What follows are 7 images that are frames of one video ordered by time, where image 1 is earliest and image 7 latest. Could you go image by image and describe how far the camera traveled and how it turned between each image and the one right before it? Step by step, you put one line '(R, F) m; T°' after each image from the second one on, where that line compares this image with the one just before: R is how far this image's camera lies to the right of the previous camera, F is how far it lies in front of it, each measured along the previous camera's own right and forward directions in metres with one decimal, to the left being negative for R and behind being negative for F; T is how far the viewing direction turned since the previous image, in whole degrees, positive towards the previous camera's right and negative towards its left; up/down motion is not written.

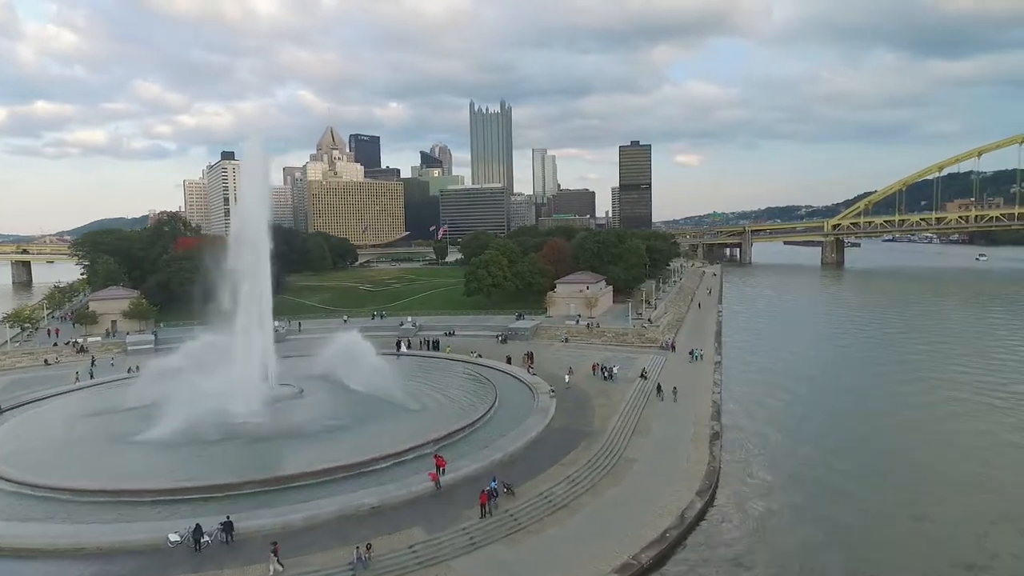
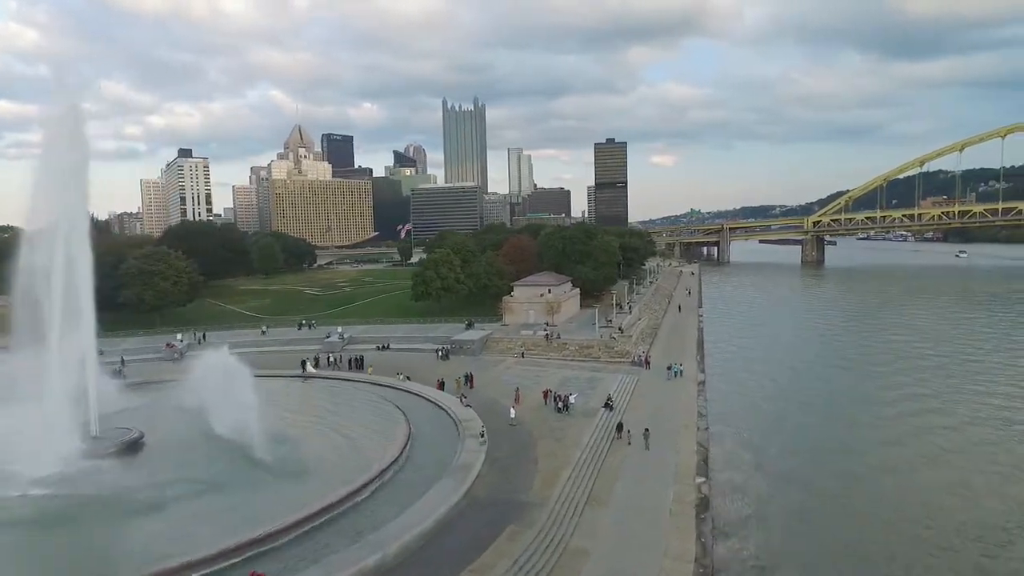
(+2.4, +8.2) m; +2°
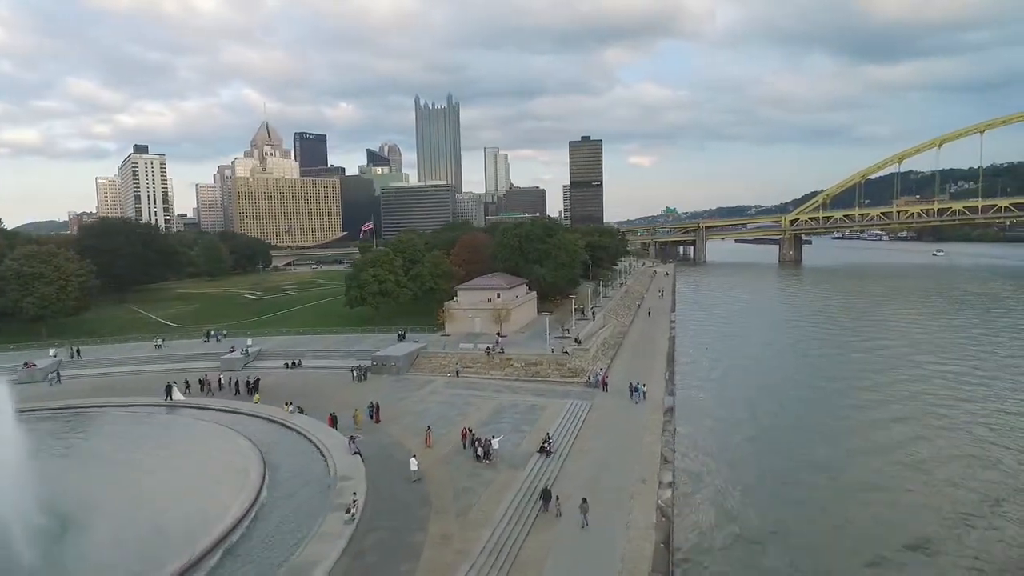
(+2.6, +6.9) m; +2°
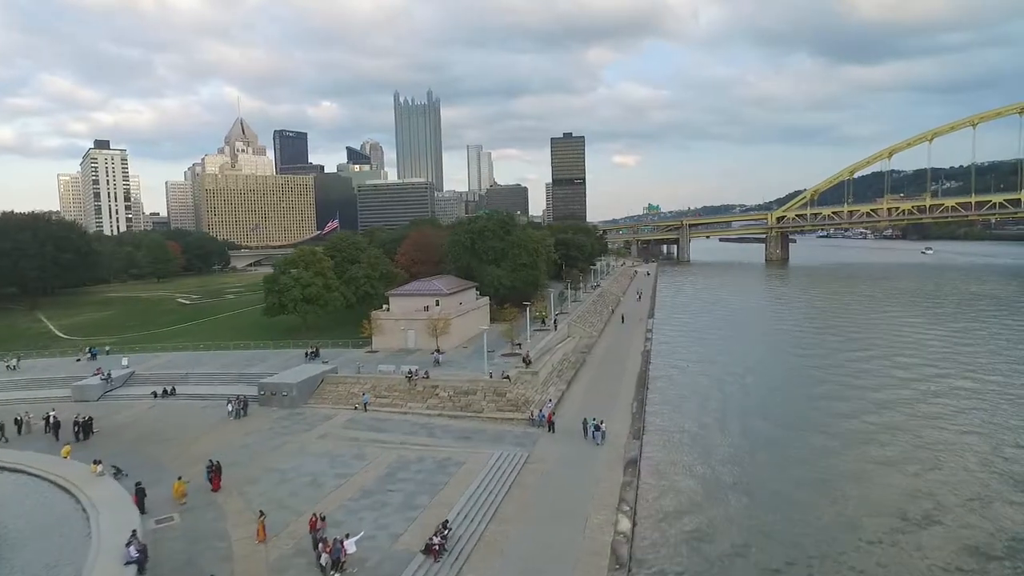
(+2.7, +7.4) m; +1°
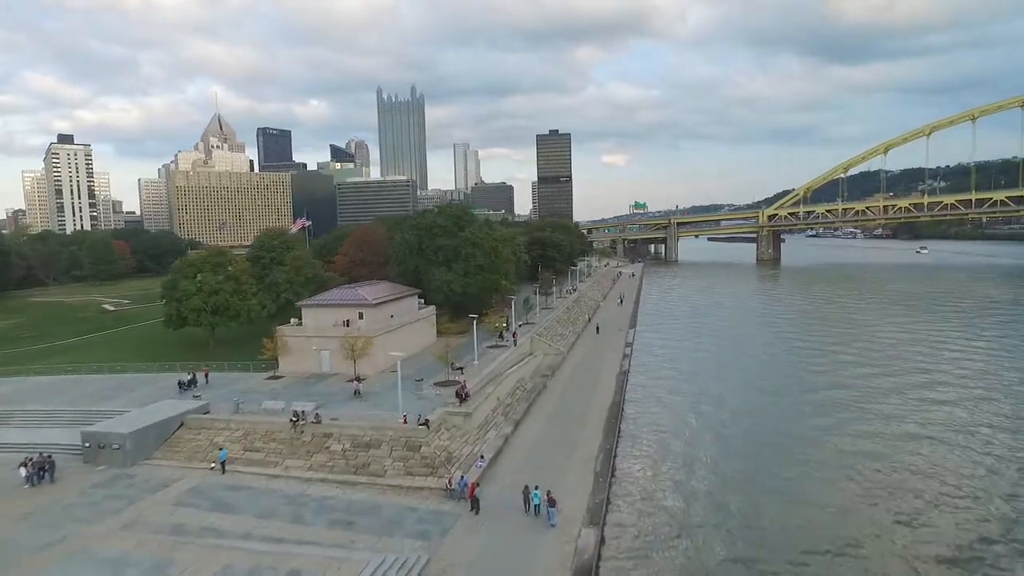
(+2.2, +7.3) m; +1°
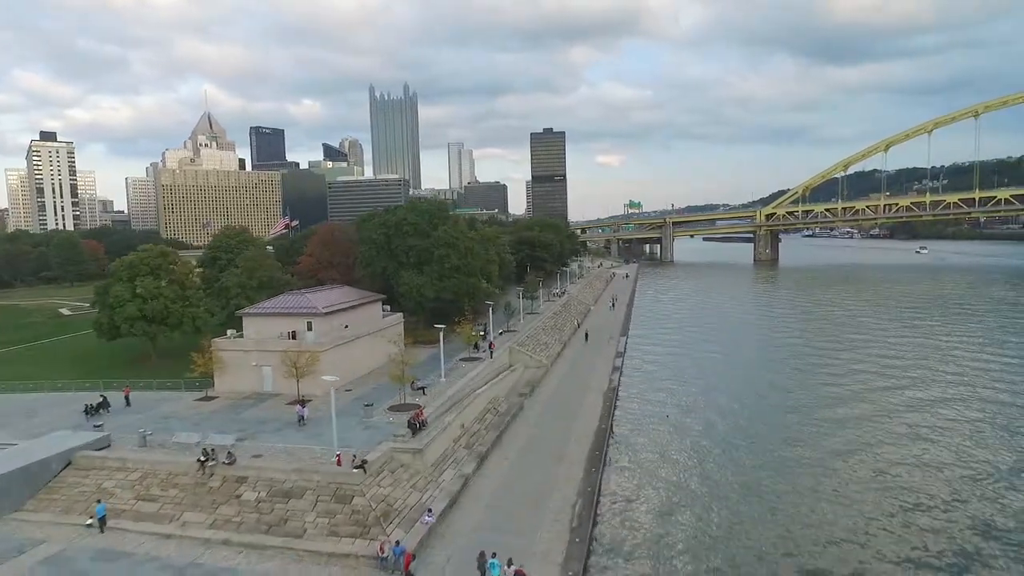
(+1.0, +3.8) m; 0°
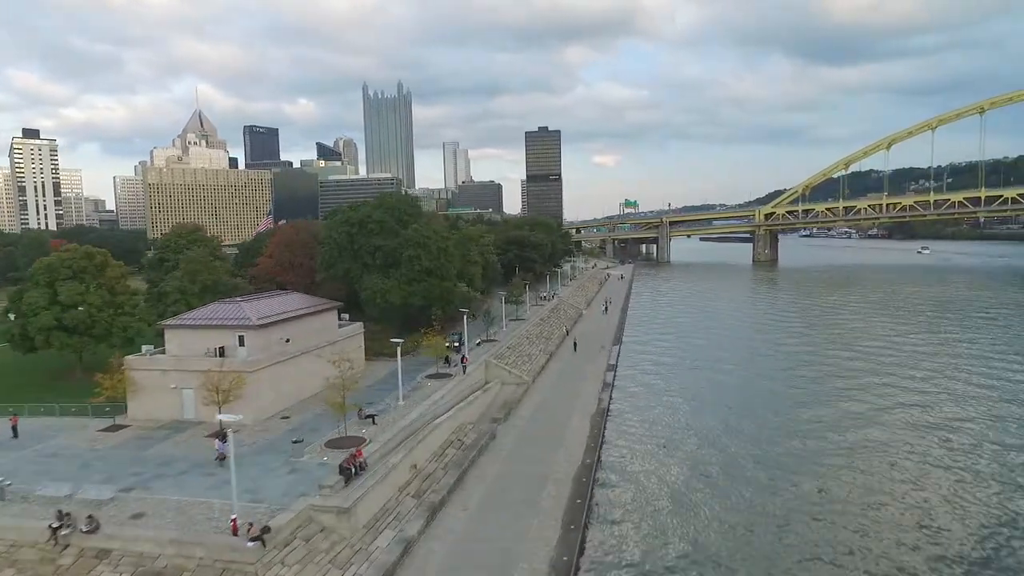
(+0.9, +3.9) m; 0°
